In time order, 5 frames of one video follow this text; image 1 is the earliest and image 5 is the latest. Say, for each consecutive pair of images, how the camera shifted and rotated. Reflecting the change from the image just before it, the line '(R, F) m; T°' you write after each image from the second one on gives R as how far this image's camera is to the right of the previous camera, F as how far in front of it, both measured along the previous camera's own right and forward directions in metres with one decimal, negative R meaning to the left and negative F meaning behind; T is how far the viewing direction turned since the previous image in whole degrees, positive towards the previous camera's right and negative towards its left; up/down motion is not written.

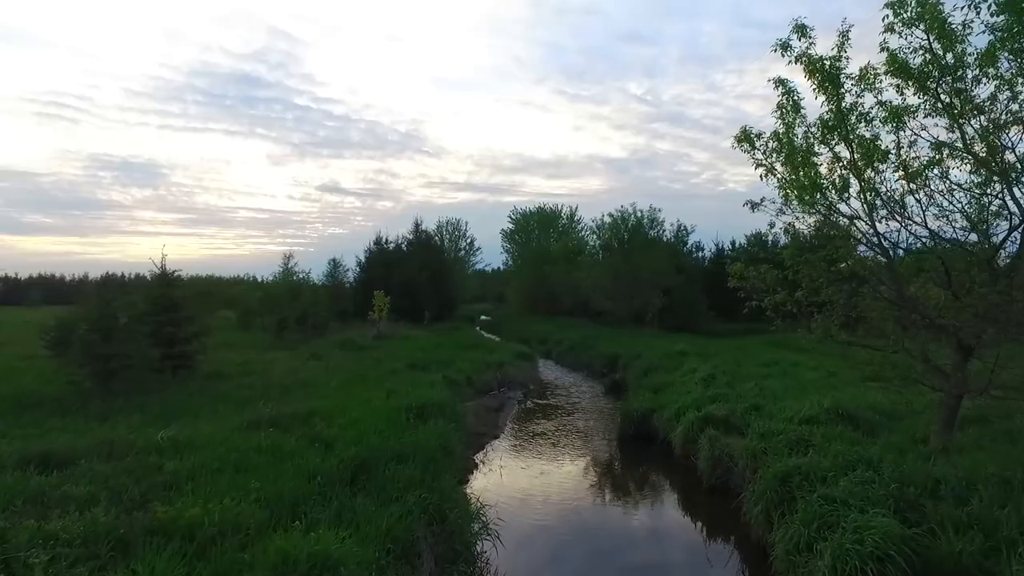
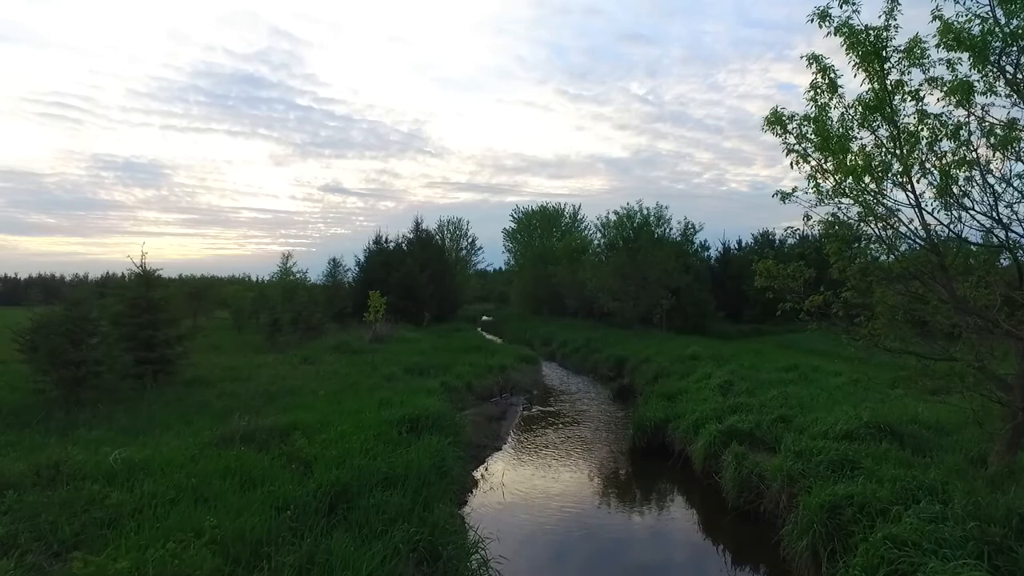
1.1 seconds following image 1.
(0.0, +1.1) m; 0°
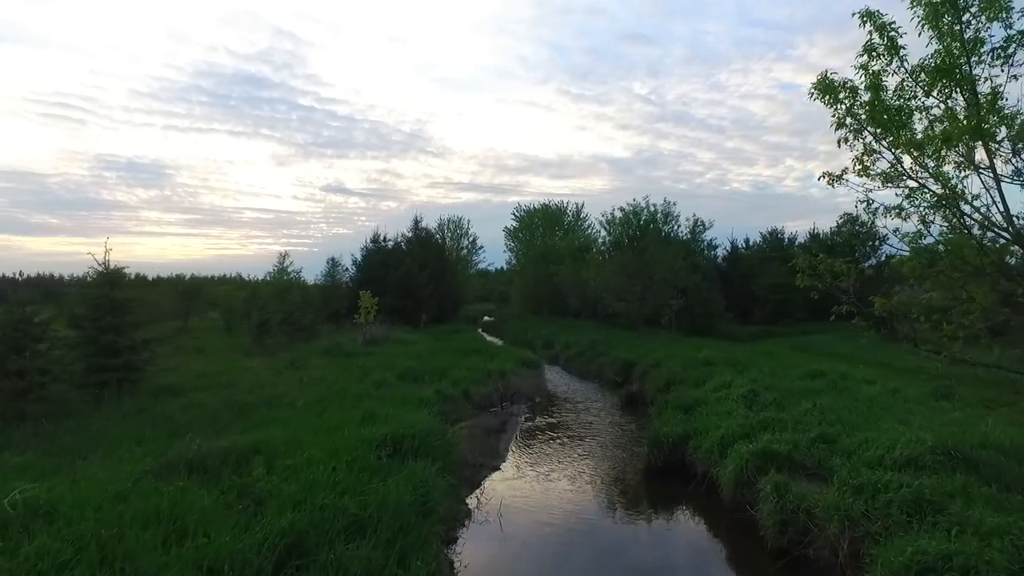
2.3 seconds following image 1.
(0.0, +1.5) m; 0°
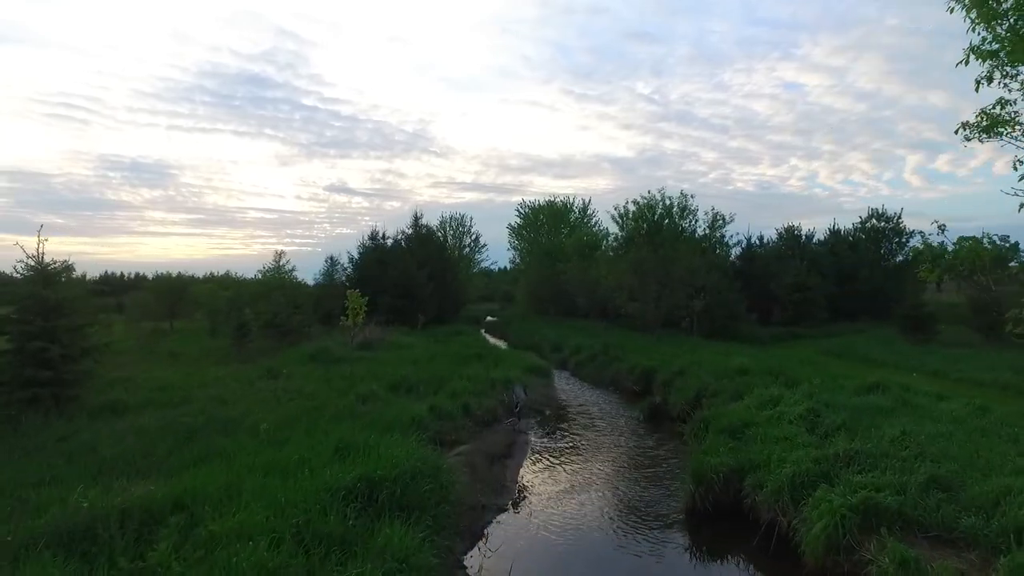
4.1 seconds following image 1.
(-0.1, +2.4) m; 0°
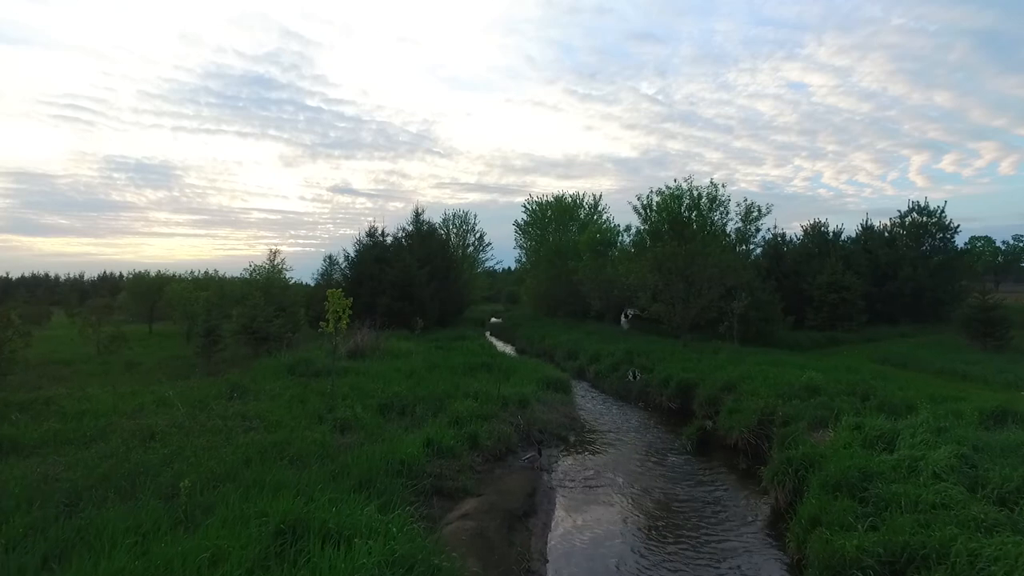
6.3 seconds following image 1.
(-0.3, +3.3) m; 0°
